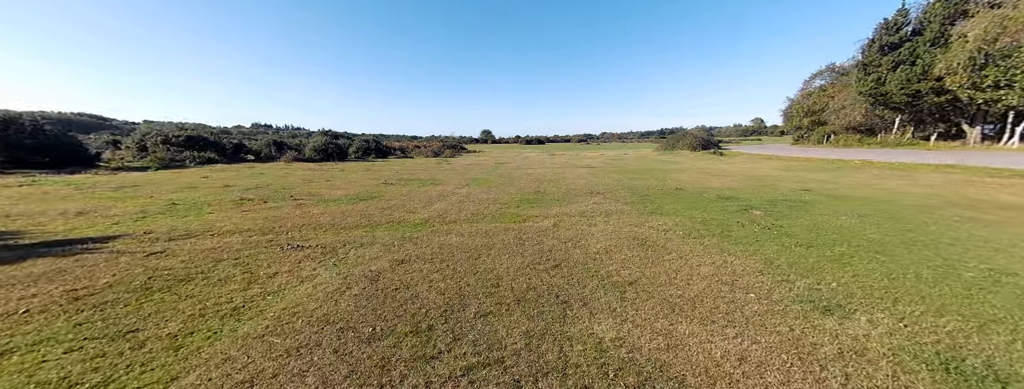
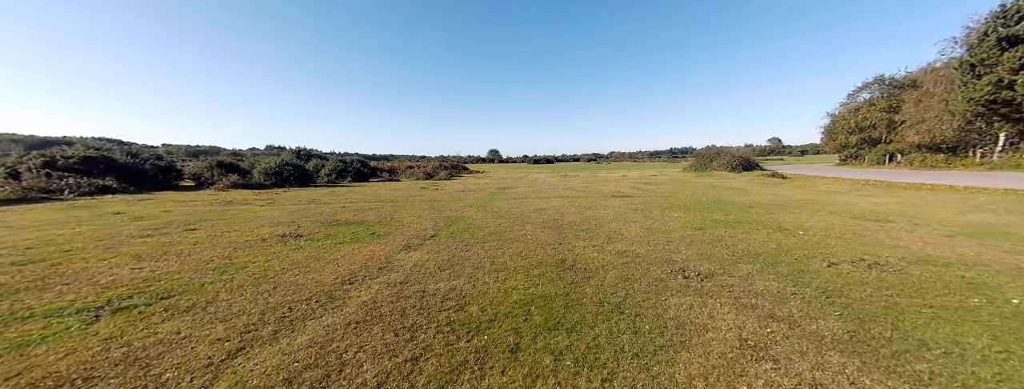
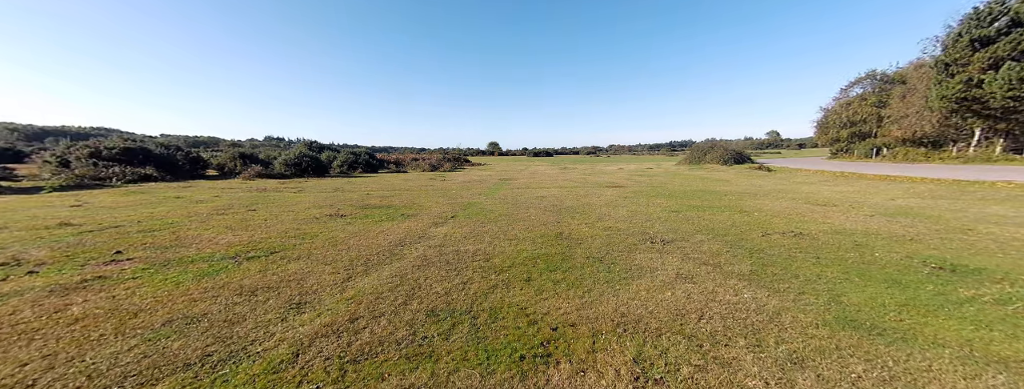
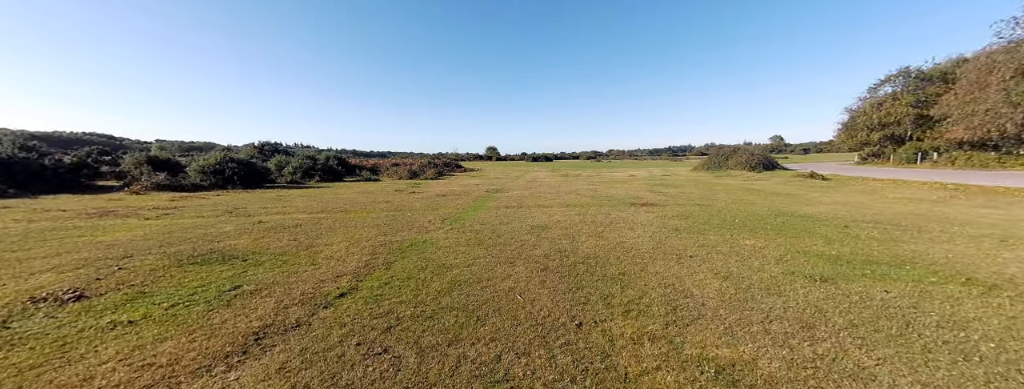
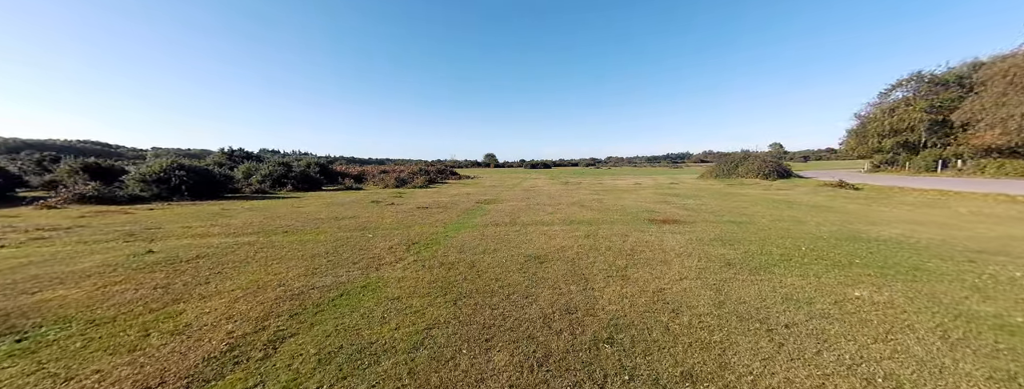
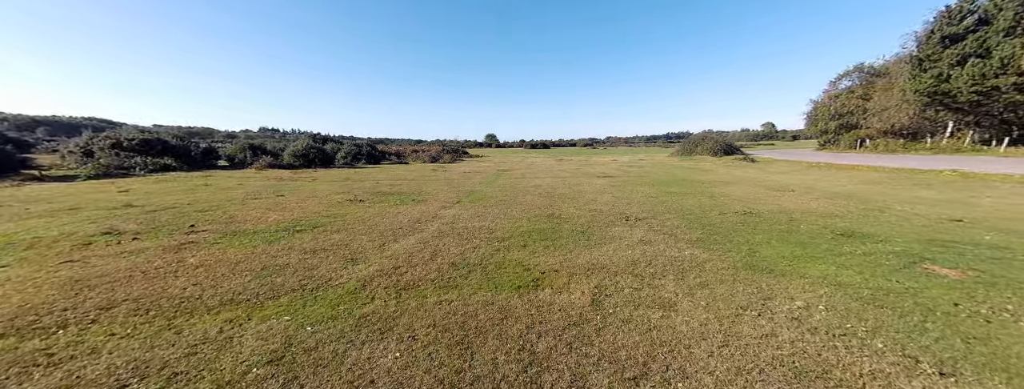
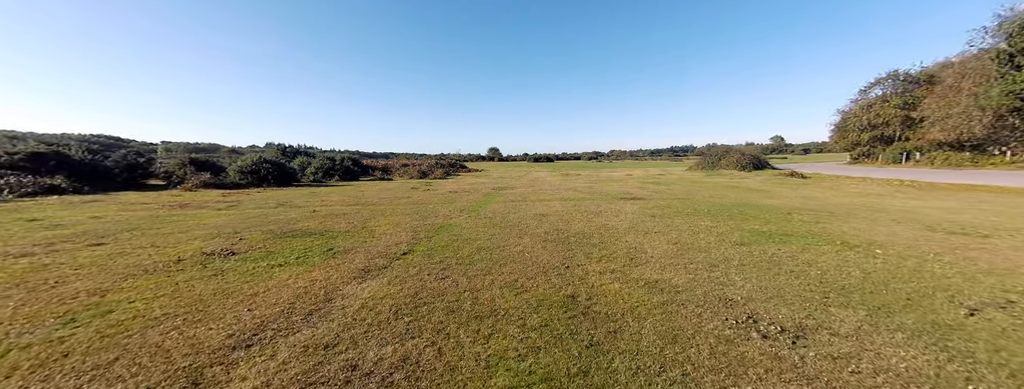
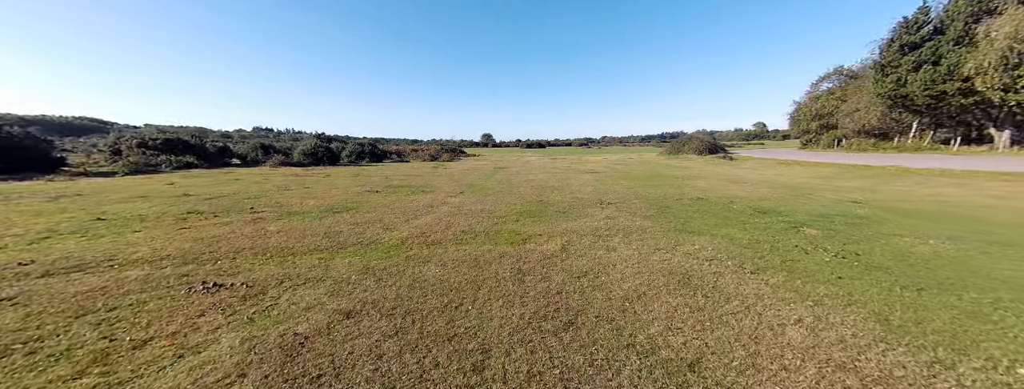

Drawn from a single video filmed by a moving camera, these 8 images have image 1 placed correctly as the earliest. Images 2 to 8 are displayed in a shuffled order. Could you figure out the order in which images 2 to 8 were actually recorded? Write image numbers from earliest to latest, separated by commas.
8, 6, 3, 2, 7, 4, 5
